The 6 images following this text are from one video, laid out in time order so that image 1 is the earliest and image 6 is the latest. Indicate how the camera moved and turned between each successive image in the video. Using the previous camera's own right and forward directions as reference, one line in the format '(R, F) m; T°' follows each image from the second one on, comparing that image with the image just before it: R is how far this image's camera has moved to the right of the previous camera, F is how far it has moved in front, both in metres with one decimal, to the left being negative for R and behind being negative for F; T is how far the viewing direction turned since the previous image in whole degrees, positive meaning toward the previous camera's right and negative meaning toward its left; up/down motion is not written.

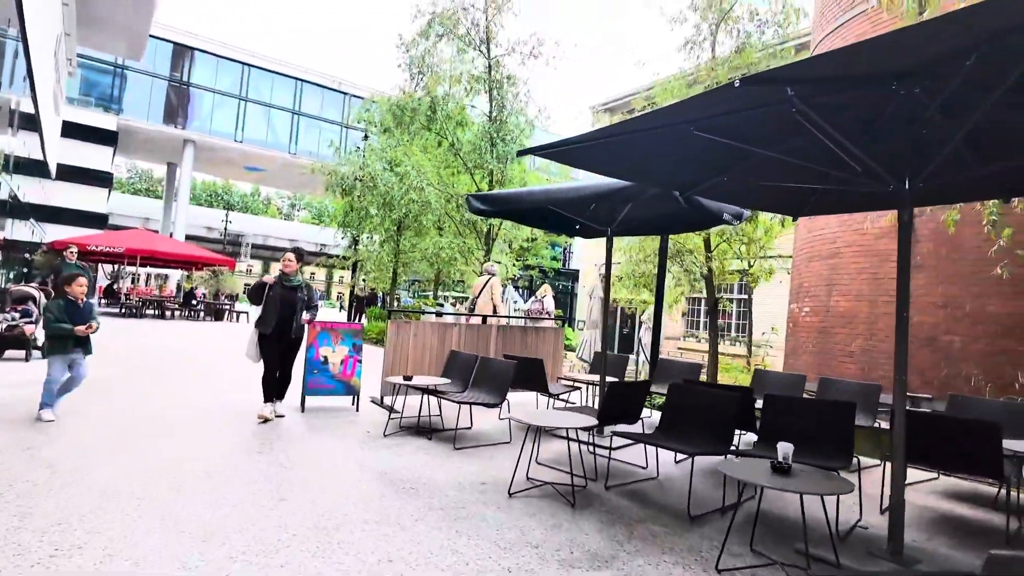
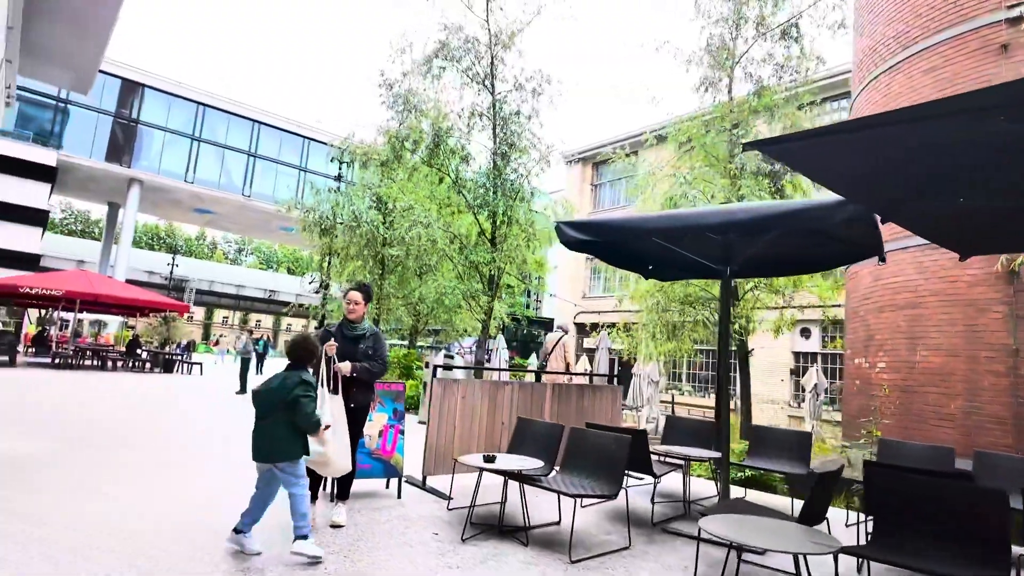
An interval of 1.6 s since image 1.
(-1.0, +1.1) m; +5°
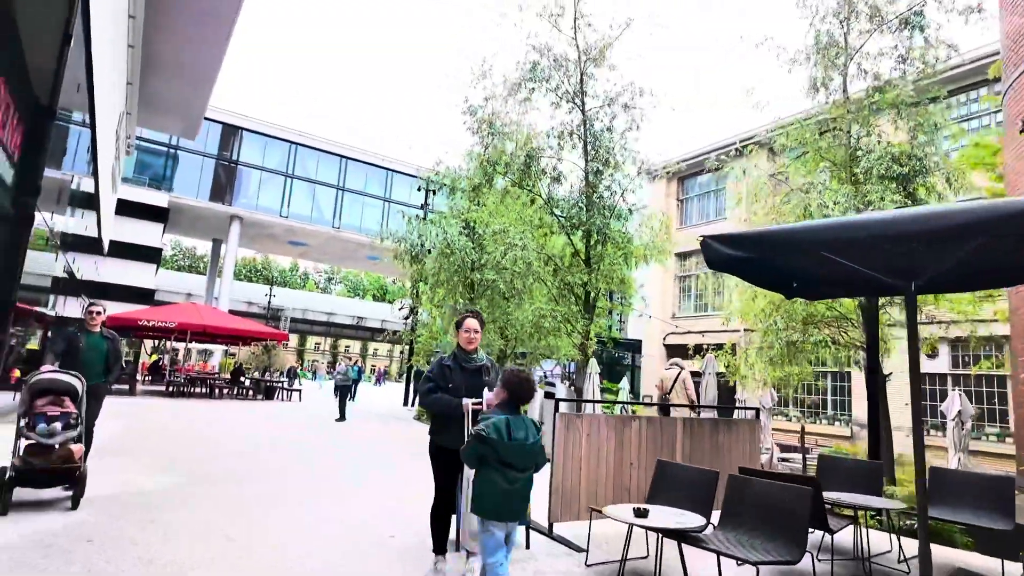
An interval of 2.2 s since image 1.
(-0.4, +0.4) m; -7°
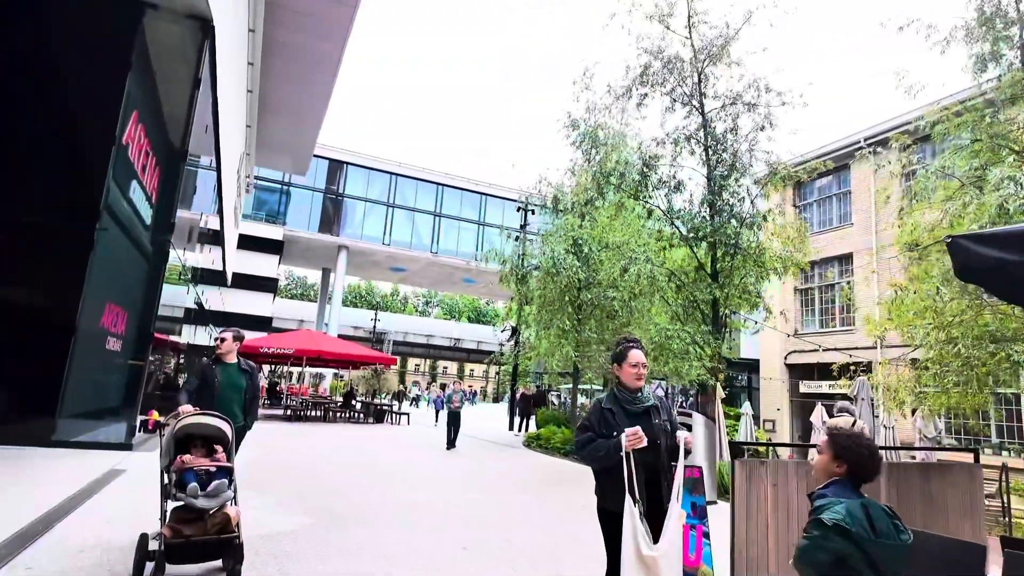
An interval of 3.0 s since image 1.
(-0.4, +0.5) m; -9°
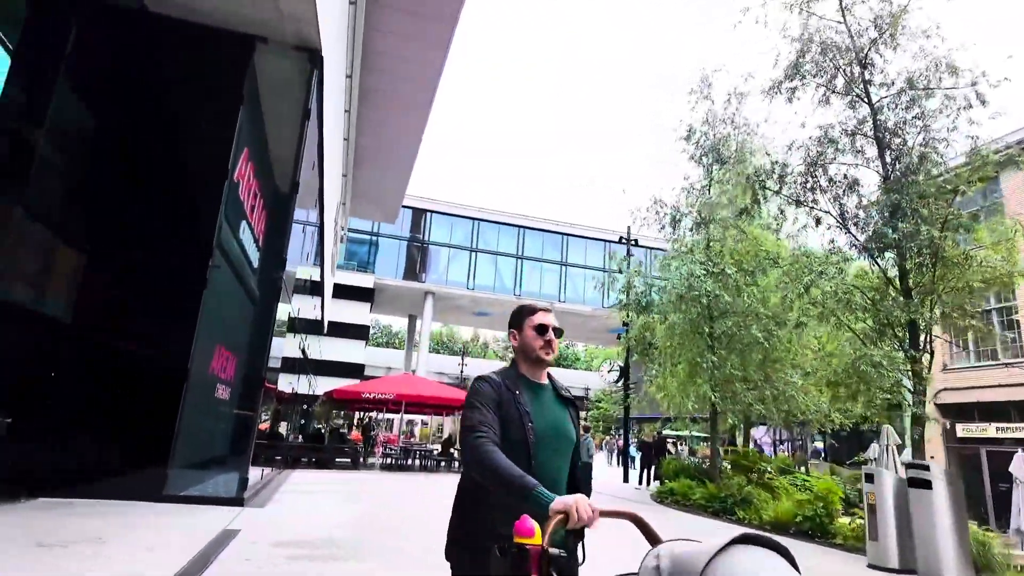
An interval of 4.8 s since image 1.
(-0.9, +1.2) m; -7°
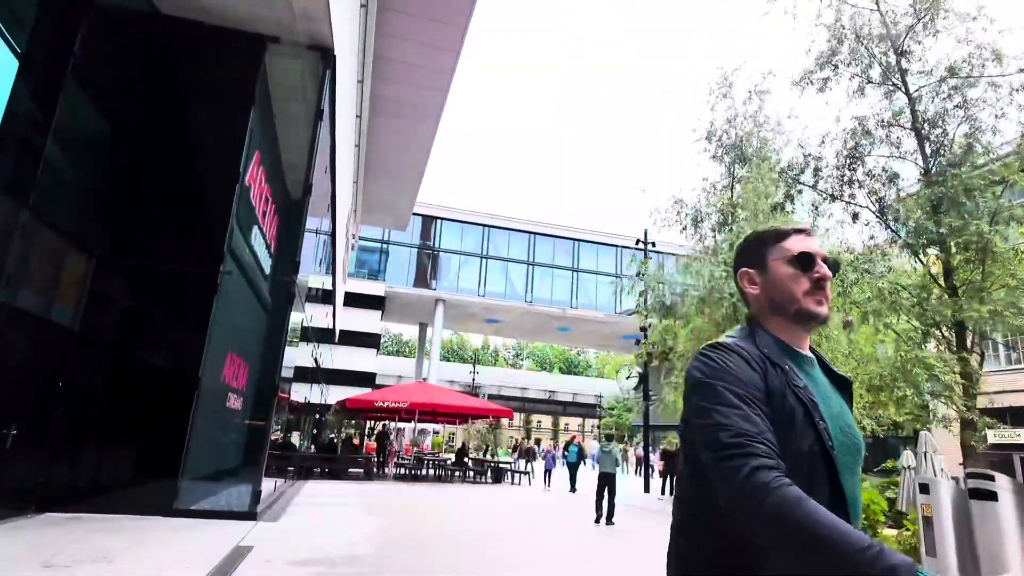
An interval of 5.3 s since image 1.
(-0.2, +0.3) m; -1°
